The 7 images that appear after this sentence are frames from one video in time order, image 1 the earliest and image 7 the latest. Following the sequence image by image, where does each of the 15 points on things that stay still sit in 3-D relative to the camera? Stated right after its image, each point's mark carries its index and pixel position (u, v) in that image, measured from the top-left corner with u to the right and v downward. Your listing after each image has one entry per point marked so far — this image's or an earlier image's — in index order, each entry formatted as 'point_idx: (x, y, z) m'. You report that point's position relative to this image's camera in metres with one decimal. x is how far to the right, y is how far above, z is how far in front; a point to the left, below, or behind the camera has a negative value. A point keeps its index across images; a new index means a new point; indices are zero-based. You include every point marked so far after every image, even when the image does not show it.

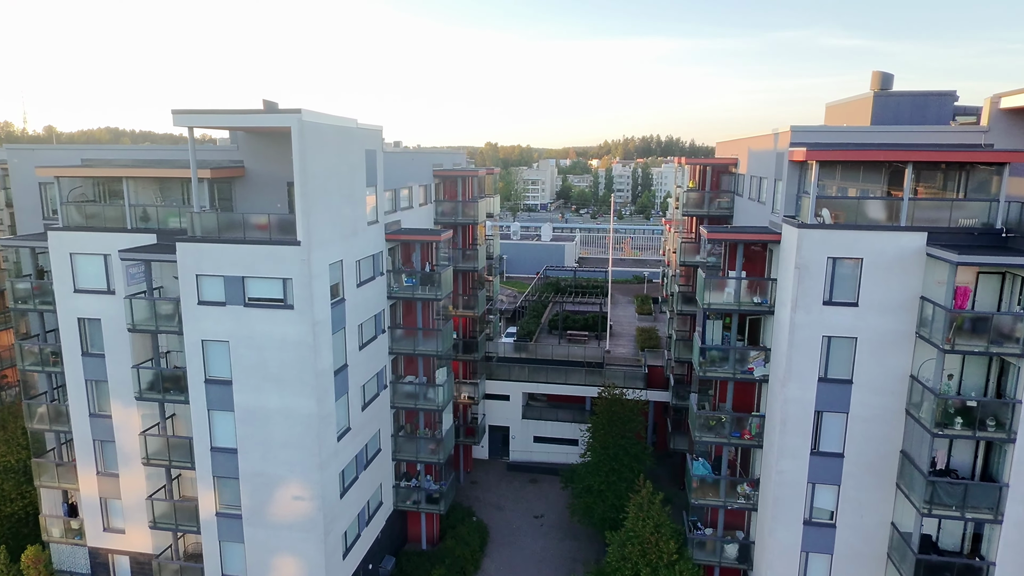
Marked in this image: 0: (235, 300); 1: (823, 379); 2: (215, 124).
0: (-9.0, -0.4, +19.0) m
1: (+9.7, -2.8, +18.4) m
2: (-9.4, +5.2, +18.5) m
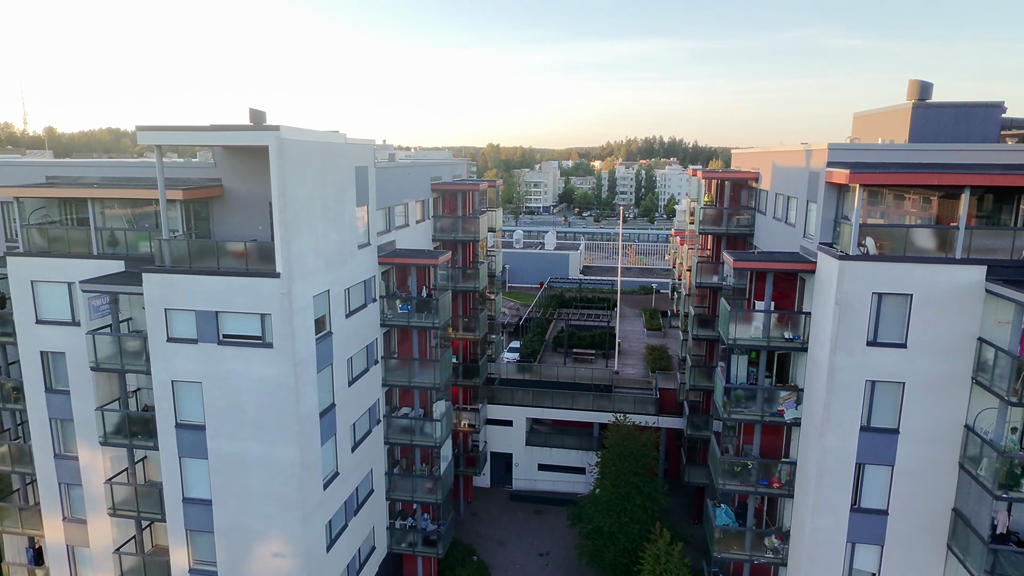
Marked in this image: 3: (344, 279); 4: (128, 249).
0: (-8.9, -1.5, +17.1) m
1: (+9.8, -3.9, +16.4) m
2: (-9.3, +4.1, +16.6) m
3: (-5.7, +0.3, +19.7) m
4: (-12.7, +1.3, +19.5) m
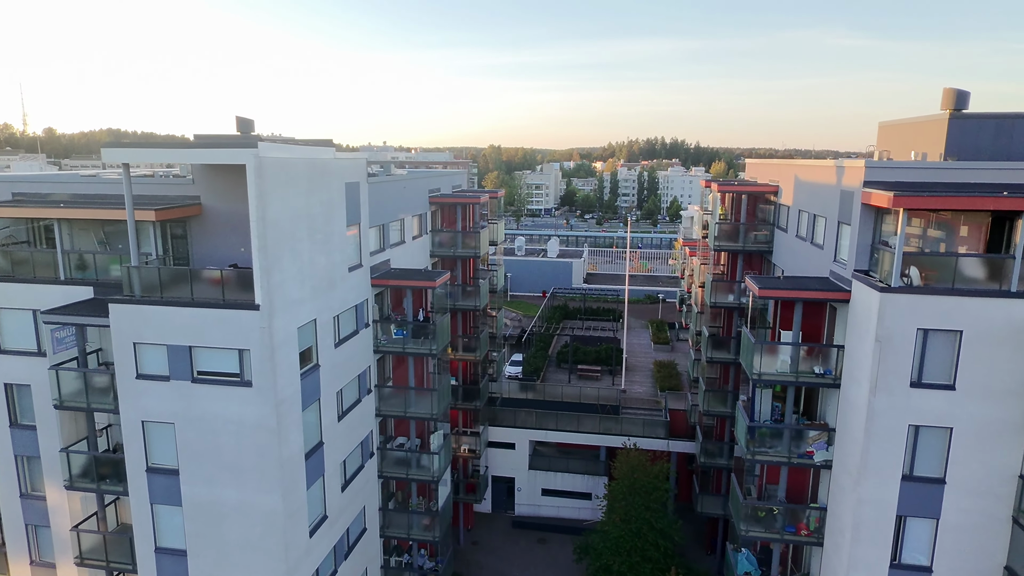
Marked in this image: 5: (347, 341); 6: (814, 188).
0: (-8.8, -2.3, +15.5) m
1: (+9.9, -4.7, +14.8) m
2: (-9.2, +3.3, +15.0) m
3: (-5.5, -0.6, +18.2) m
4: (-12.6, +0.4, +17.9) m
5: (-5.4, -1.7, +19.2) m
6: (+10.0, +3.3, +19.5) m
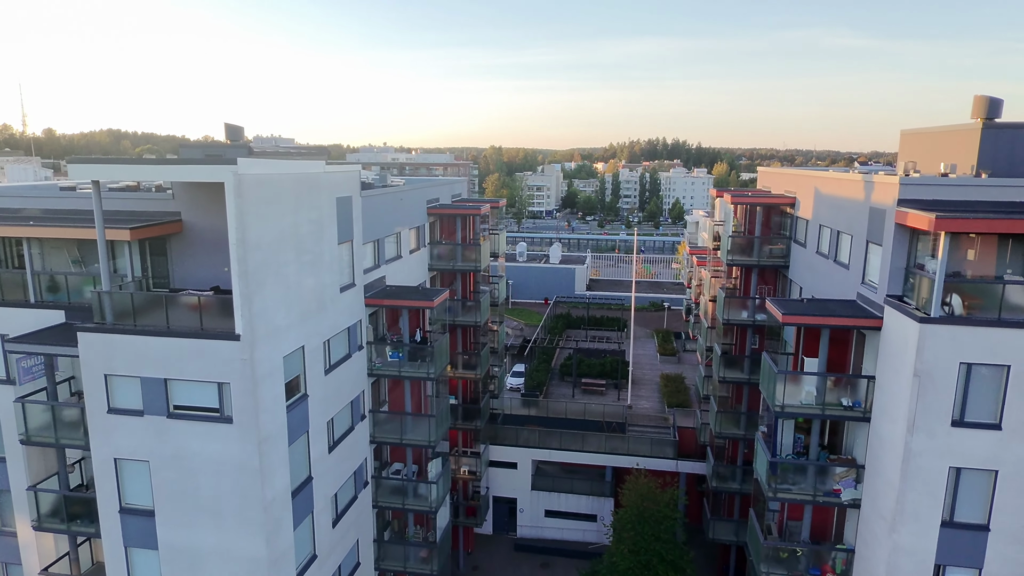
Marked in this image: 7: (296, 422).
0: (-8.7, -3.0, +14.3) m
1: (+10.0, -5.4, +13.5) m
2: (-9.1, +2.6, +13.8) m
3: (-5.5, -1.2, +16.9) m
4: (-12.5, -0.2, +16.7) m
5: (-5.3, -2.4, +18.0) m
6: (+10.1, +2.7, +18.3) m
7: (-5.8, -3.6, +15.8) m
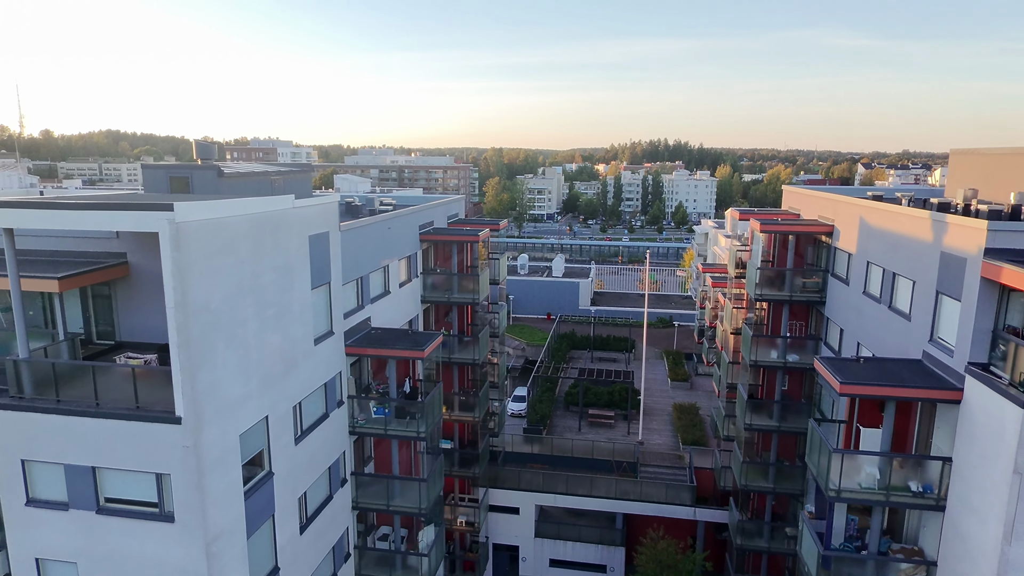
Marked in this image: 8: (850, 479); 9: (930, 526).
0: (-8.6, -4.3, +11.8) m
1: (+10.0, -6.8, +11.0) m
2: (-9.0, +1.3, +11.3) m
3: (-5.4, -2.6, +14.4) m
4: (-12.4, -1.6, +14.2) m
5: (-5.3, -3.8, +15.5) m
6: (+10.2, +1.3, +15.7) m
7: (-5.7, -4.9, +13.2) m
8: (+7.5, -4.2, +13.1) m
9: (+9.3, -5.3, +13.1) m
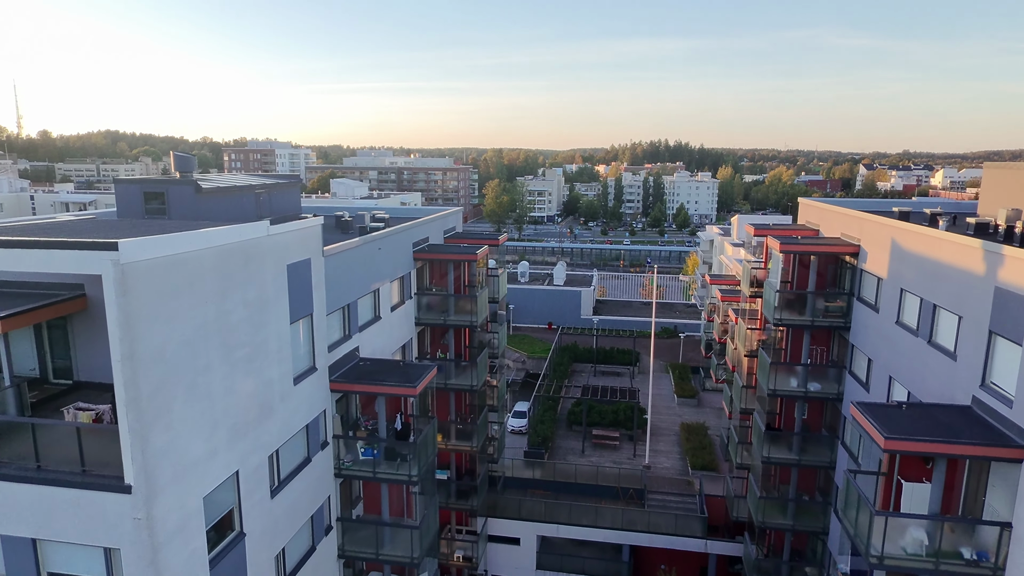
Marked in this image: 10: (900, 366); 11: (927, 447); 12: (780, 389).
0: (-8.6, -5.1, +10.3) m
1: (+10.1, -7.5, +9.5) m
2: (-9.0, +0.5, +9.8) m
3: (-5.4, -3.4, +12.9) m
4: (-12.4, -2.4, +12.7) m
5: (-5.2, -4.6, +14.0) m
6: (+10.2, +0.5, +14.3) m
7: (-5.7, -5.7, +11.7) m
8: (+7.6, -5.0, +11.6) m
9: (+9.3, -6.1, +11.7) m
10: (+10.1, -2.0, +15.5) m
11: (+7.9, -3.0, +11.2) m
12: (+9.0, -3.4, +19.8) m
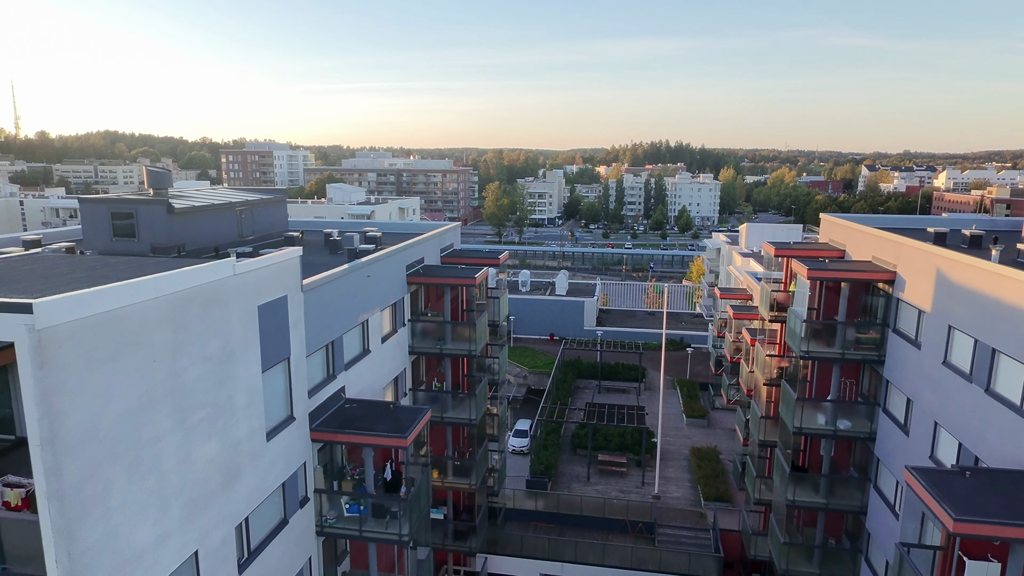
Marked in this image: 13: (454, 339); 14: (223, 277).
0: (-8.6, -6.0, +8.6) m
1: (+10.1, -8.4, +7.8) m
2: (-9.0, -0.4, +8.2) m
3: (-5.3, -4.3, +11.3) m
4: (-12.4, -3.2, +11.0) m
5: (-5.2, -5.4, +12.3) m
6: (+10.2, -0.4, +12.6) m
7: (-5.7, -6.6, +10.1) m
8: (+7.6, -5.9, +9.9) m
9: (+9.4, -7.0, +10.0) m
10: (+10.2, -2.9, +13.8) m
11: (+7.9, -3.9, +9.5) m
12: (+9.1, -4.3, +18.2) m
13: (-1.9, -1.8, +19.8) m
14: (-5.2, +0.2, +10.7) m
